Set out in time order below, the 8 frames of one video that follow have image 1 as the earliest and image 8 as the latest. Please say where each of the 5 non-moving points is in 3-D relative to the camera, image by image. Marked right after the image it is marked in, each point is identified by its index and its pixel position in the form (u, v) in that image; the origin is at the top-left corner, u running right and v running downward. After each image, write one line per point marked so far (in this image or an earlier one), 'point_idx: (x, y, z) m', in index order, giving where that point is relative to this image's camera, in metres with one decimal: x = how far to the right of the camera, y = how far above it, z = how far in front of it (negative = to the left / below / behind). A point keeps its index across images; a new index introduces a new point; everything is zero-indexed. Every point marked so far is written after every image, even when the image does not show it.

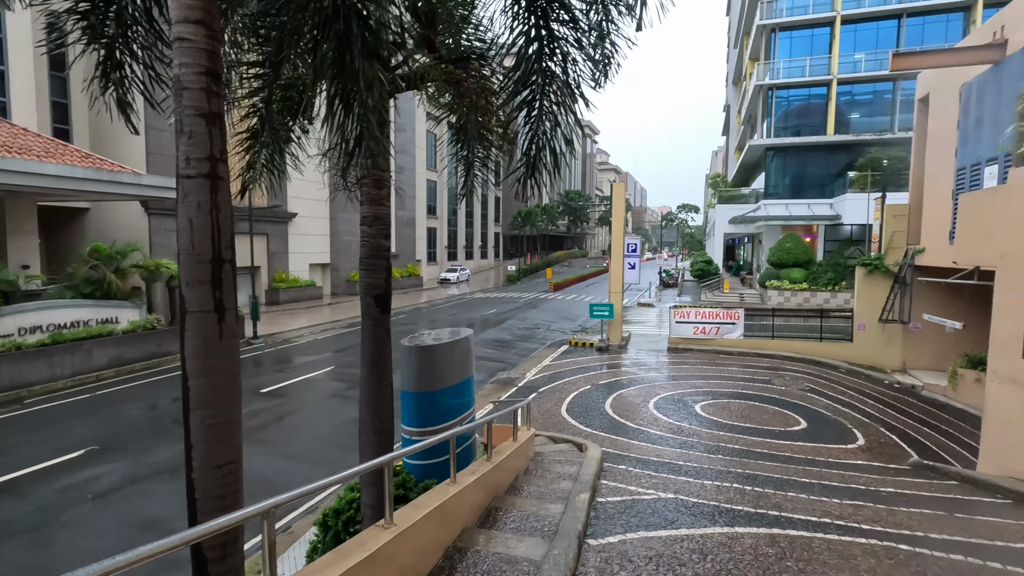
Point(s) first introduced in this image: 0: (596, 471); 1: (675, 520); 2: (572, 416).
0: (+1.0, -2.2, +6.4) m
1: (+1.5, -2.2, +5.0) m
2: (+1.3, -2.8, +11.8) m
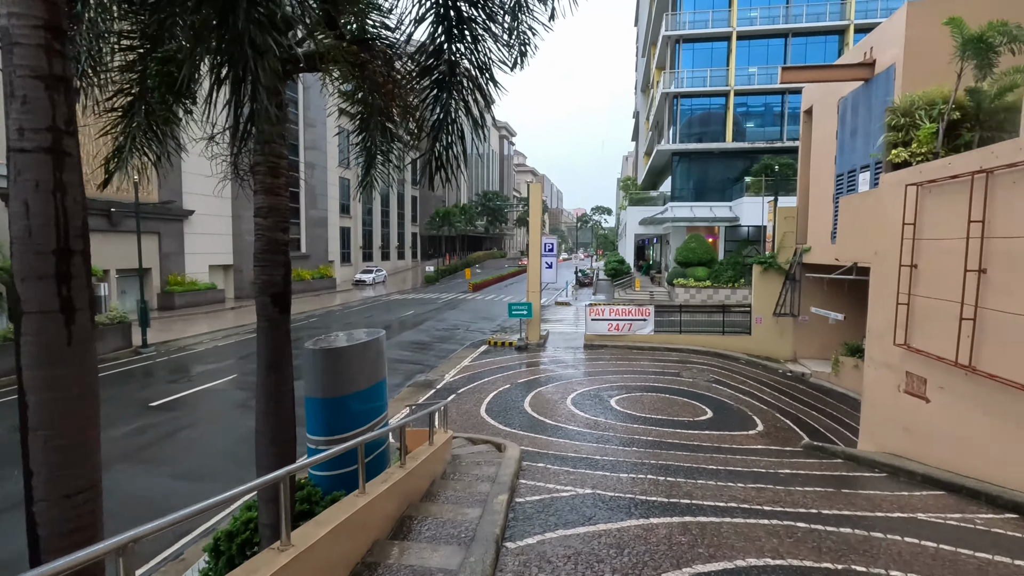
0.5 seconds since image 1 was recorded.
0: (0.0, -2.2, +6.4) m
1: (+0.8, -2.1, +5.0) m
2: (-0.5, -2.8, +11.7) m
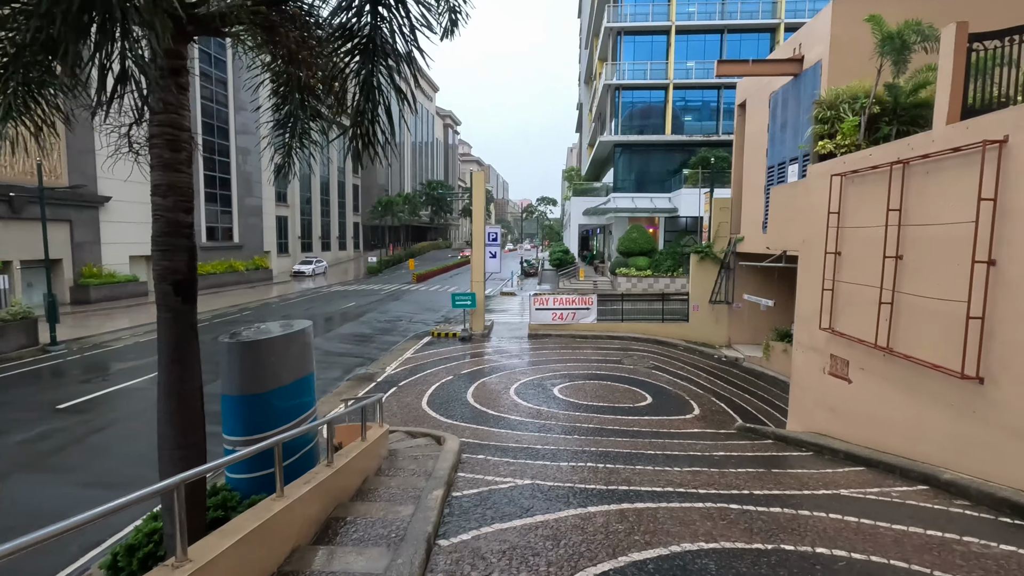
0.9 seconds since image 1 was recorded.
0: (-0.7, -2.0, +6.2) m
1: (+0.2, -2.0, +4.9) m
2: (-1.7, -2.6, +11.5) m
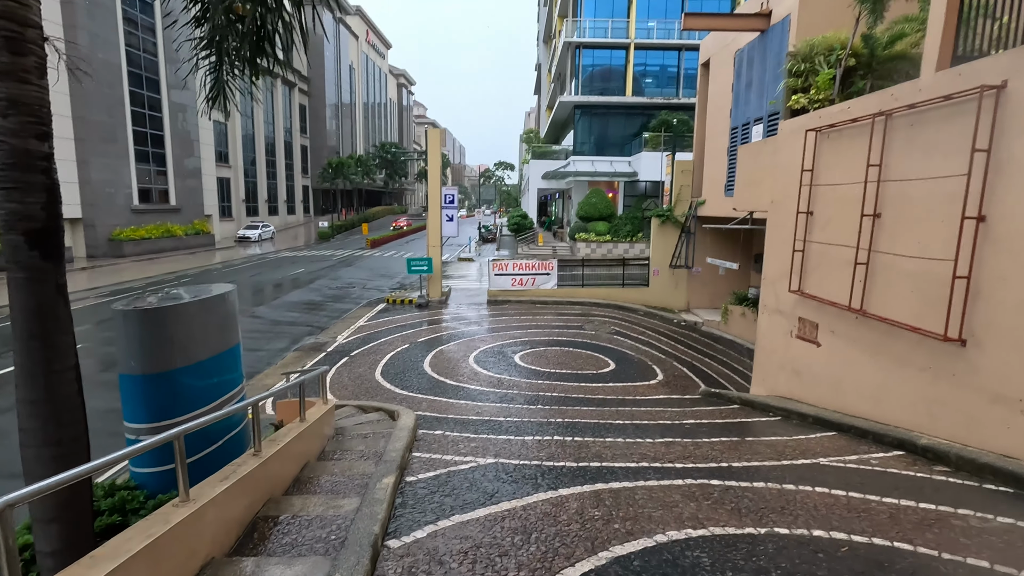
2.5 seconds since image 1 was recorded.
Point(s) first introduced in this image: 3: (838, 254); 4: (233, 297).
0: (-1.1, -1.6, +5.6) m
1: (-0.1, -1.7, +4.4) m
2: (-2.5, -1.8, +10.8) m
3: (+4.6, +0.5, +7.5) m
4: (-2.5, -0.1, +4.8) m
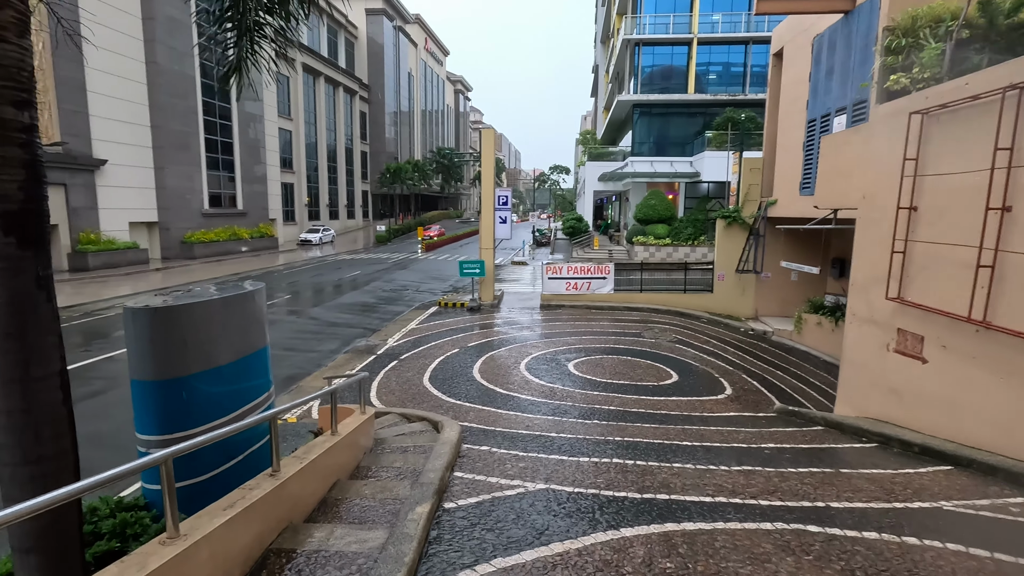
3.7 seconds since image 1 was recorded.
0: (-0.6, -1.6, +5.0) m
1: (+0.2, -1.7, +3.8) m
2: (-1.5, -1.9, +10.4) m
3: (+5.2, +0.4, +6.4) m
4: (-2.0, -0.1, +4.4) m
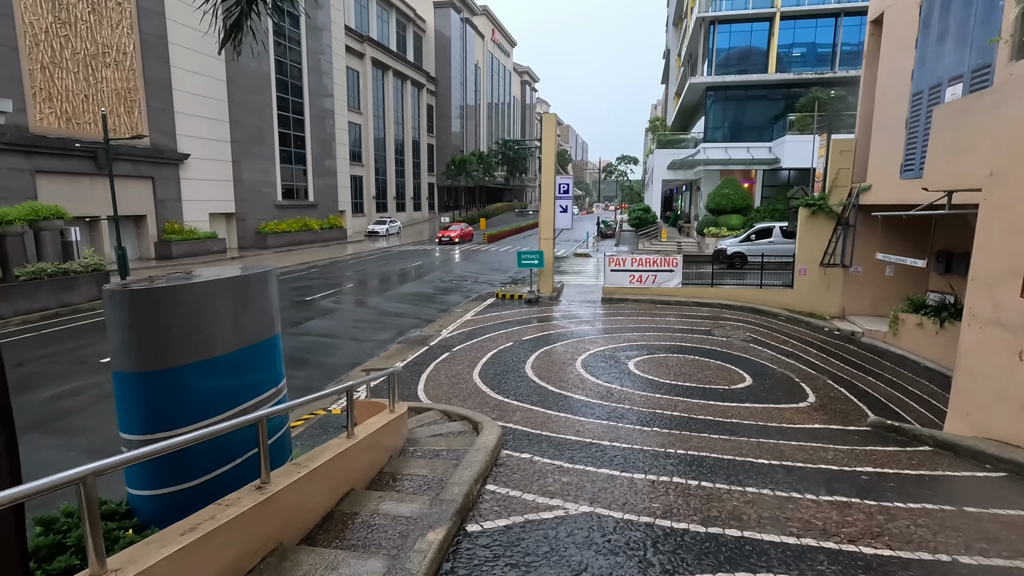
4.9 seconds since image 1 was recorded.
0: (-0.3, -1.5, +4.4) m
1: (+0.4, -1.6, +3.1) m
2: (-0.5, -1.7, +9.8) m
3: (+5.7, +0.4, +5.0) m
4: (-1.8, +0.1, +3.9) m
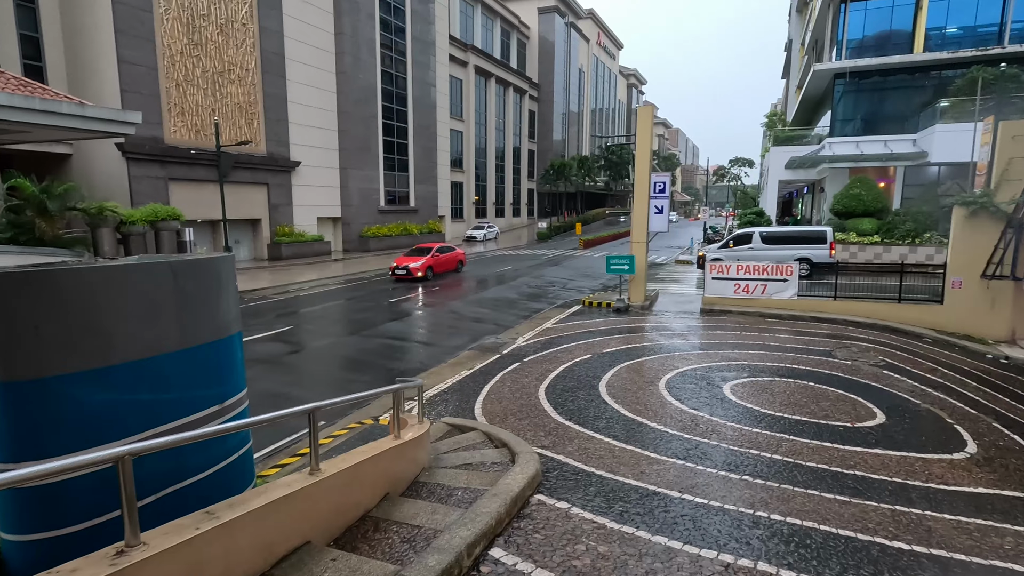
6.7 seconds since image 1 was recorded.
0: (-0.2, -1.5, +3.4) m
1: (+0.2, -1.6, +1.9) m
2: (+0.6, -1.8, +8.7) m
3: (+5.9, +0.3, +2.9) m
4: (-1.7, +0.1, +3.2) m
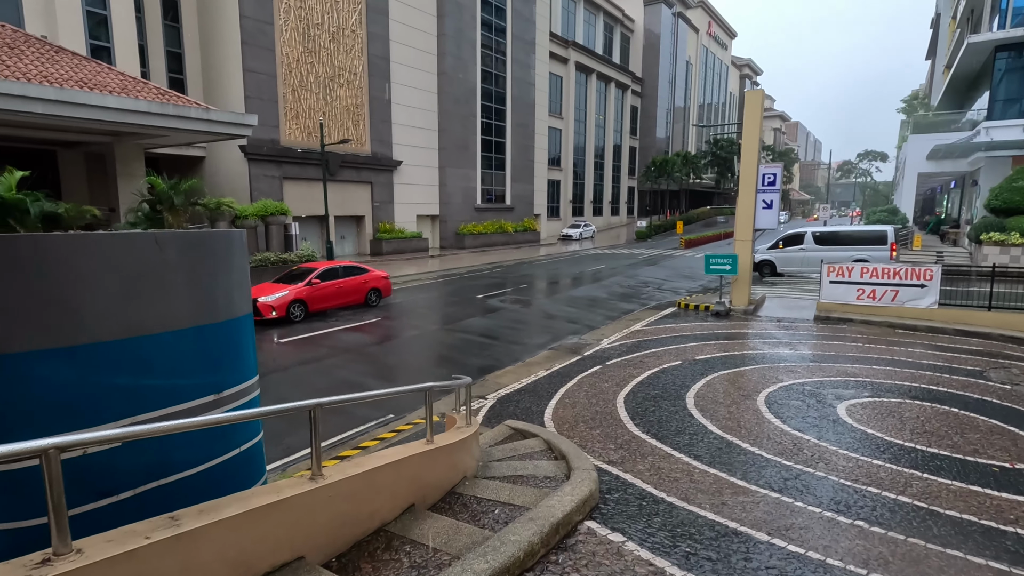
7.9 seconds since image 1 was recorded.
0: (0.0, -1.4, +2.8) m
1: (+0.1, -1.5, +1.3) m
2: (+1.7, -1.7, +7.9) m
3: (+5.9, +0.2, +1.2) m
4: (-1.5, +0.2, +2.9) m
